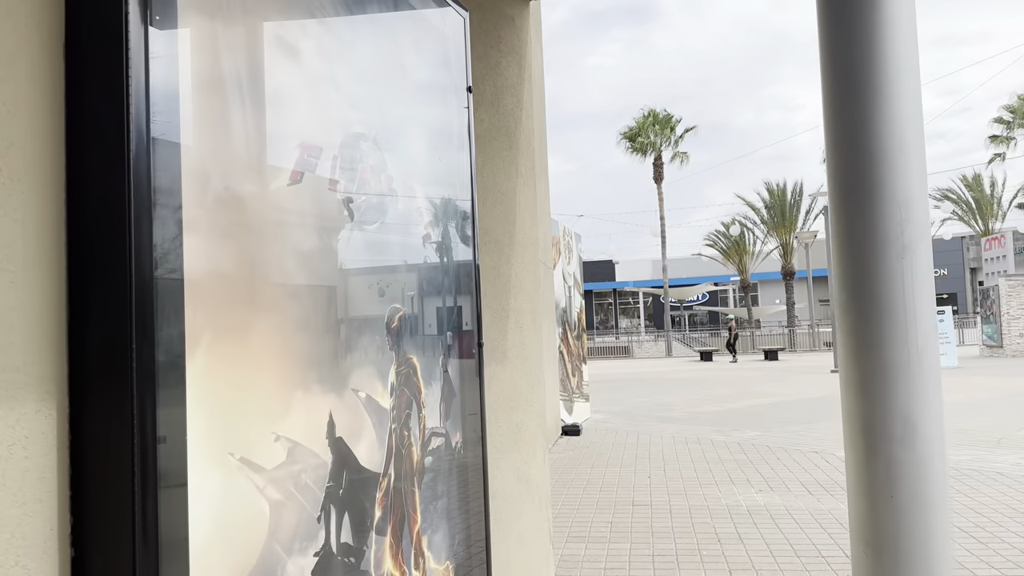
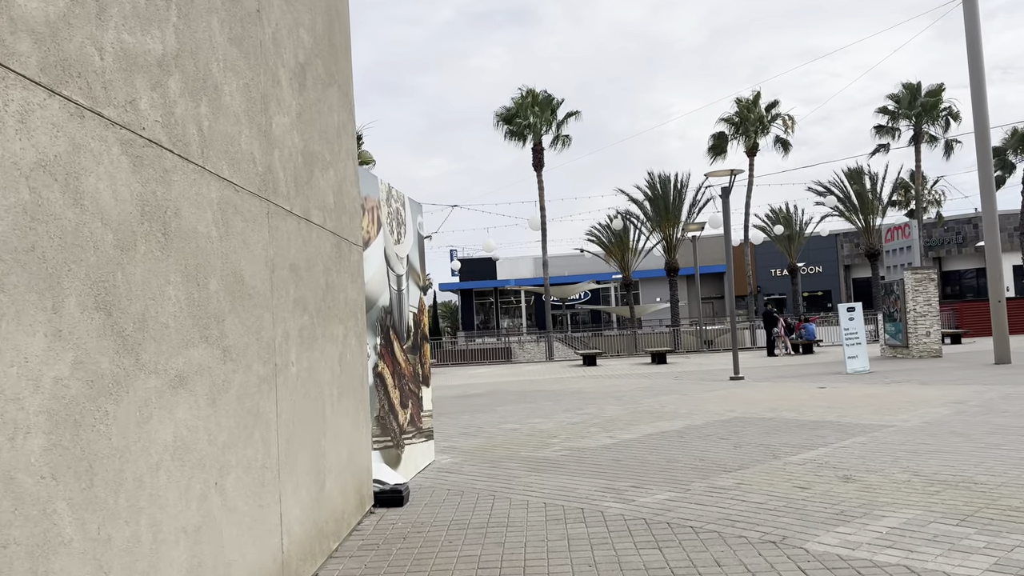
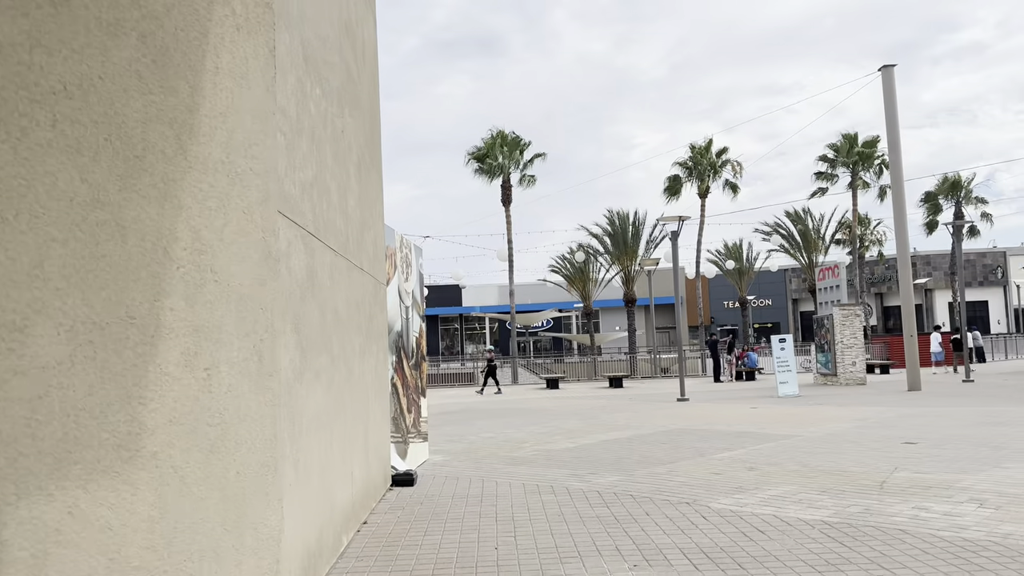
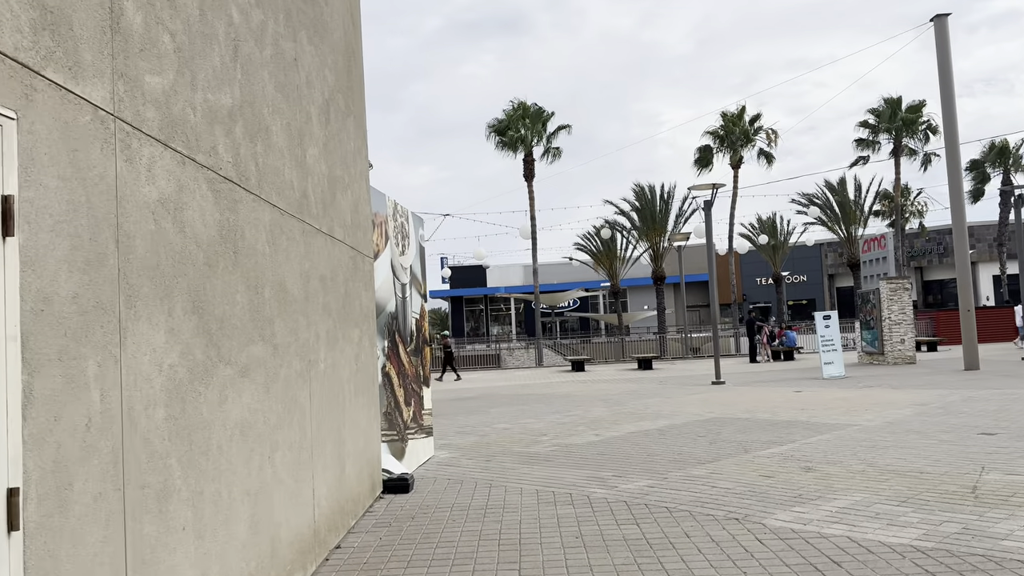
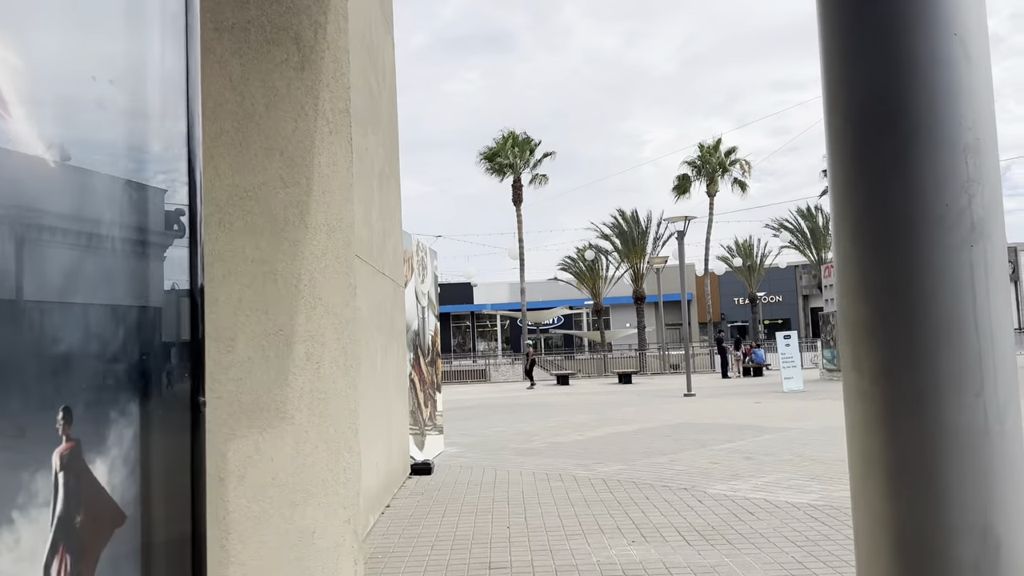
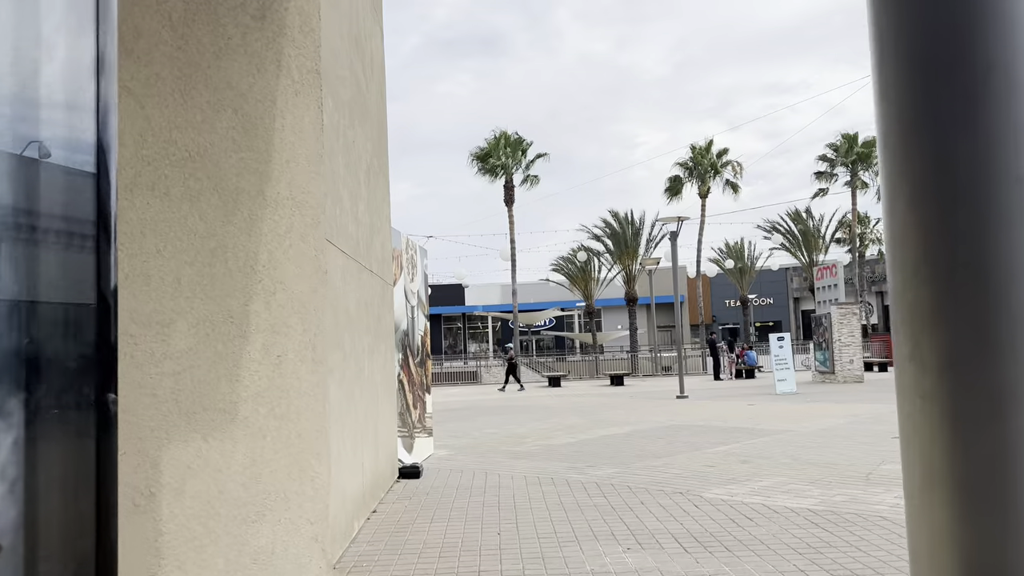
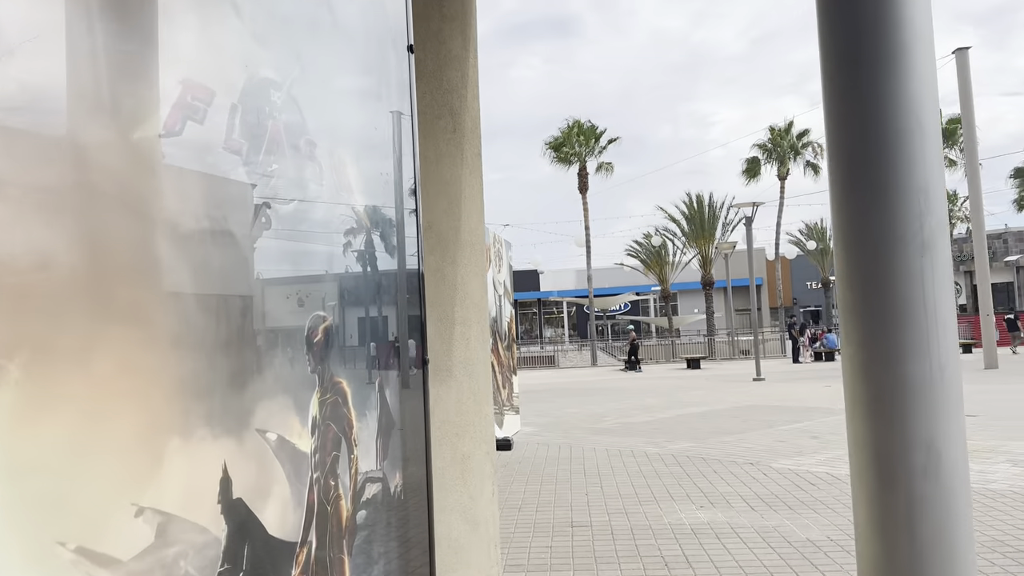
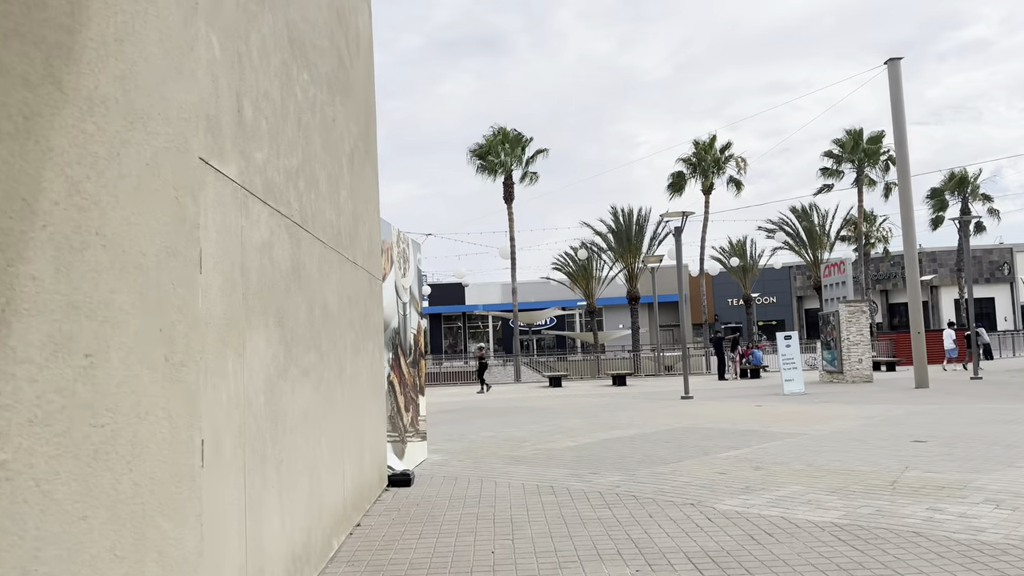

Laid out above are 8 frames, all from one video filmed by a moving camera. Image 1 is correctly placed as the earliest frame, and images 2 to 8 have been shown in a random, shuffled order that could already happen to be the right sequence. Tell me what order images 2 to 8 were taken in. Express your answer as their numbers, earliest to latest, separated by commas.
7, 5, 6, 3, 8, 4, 2
